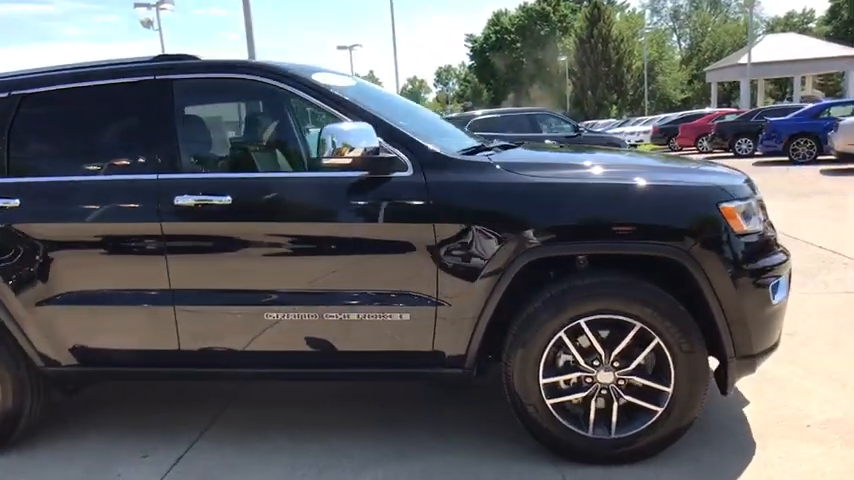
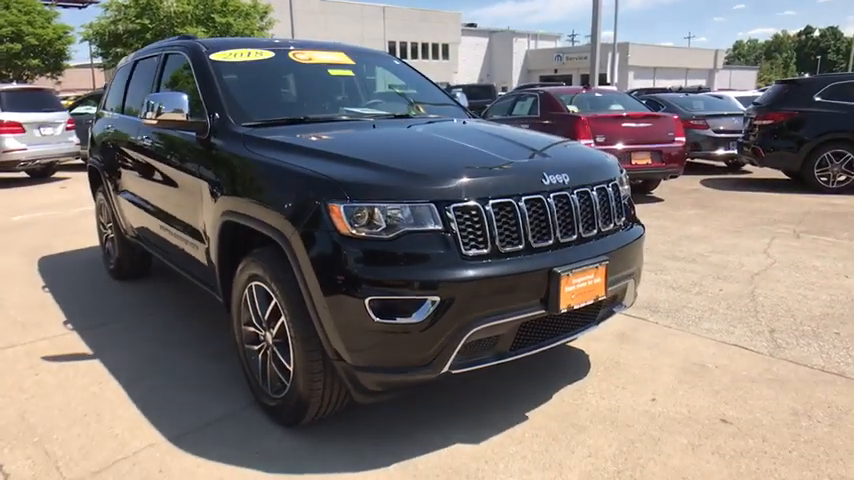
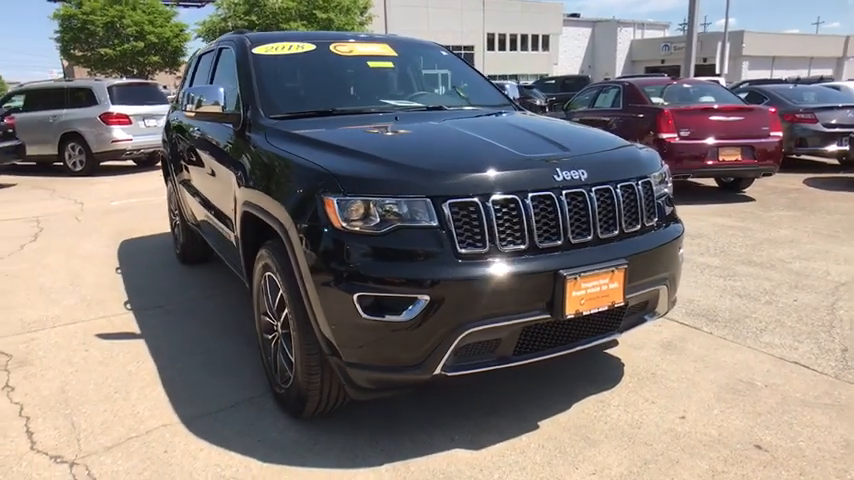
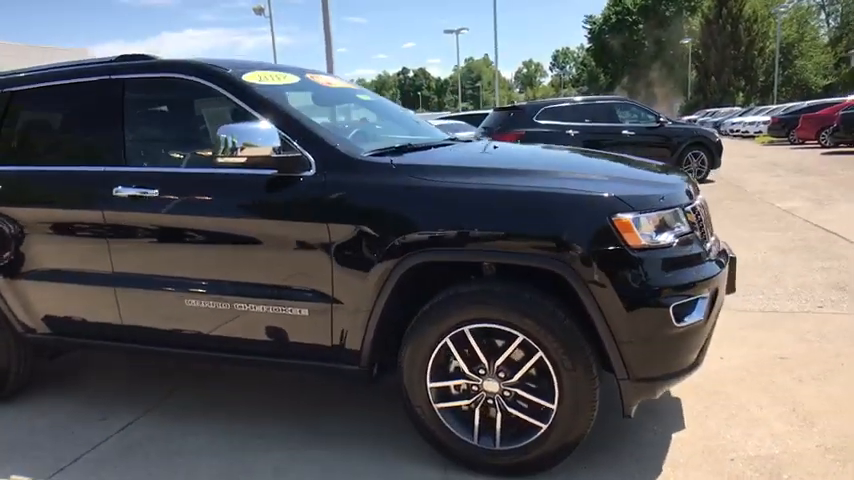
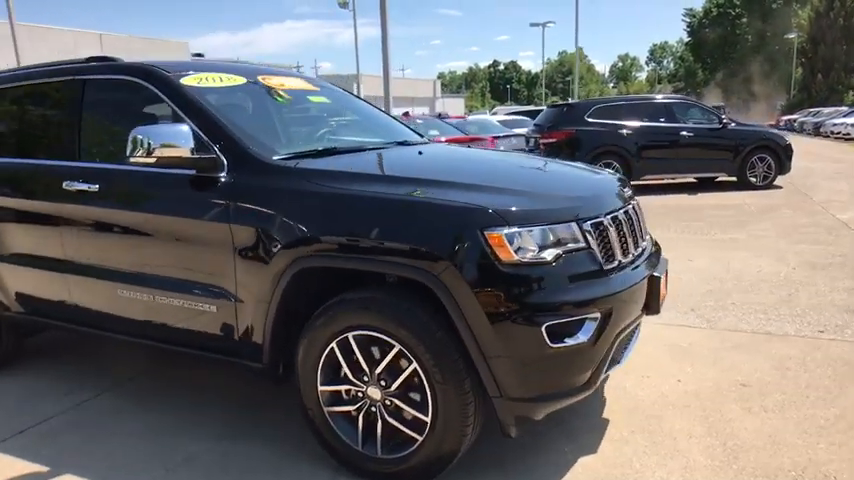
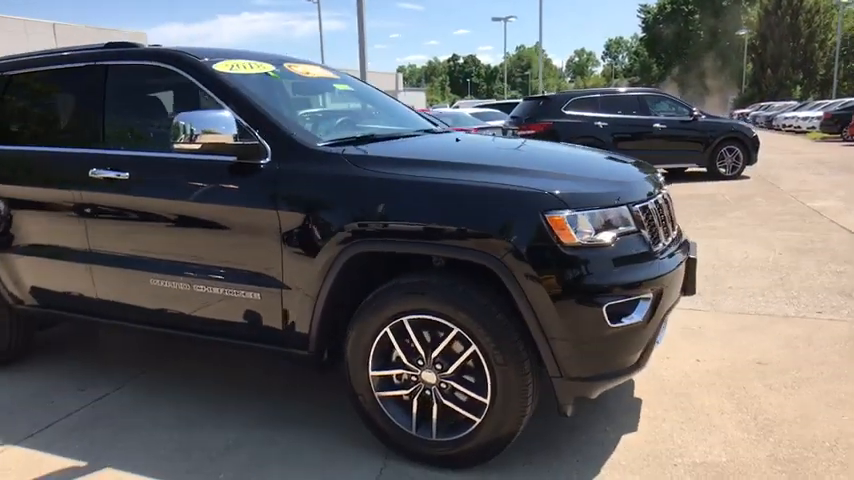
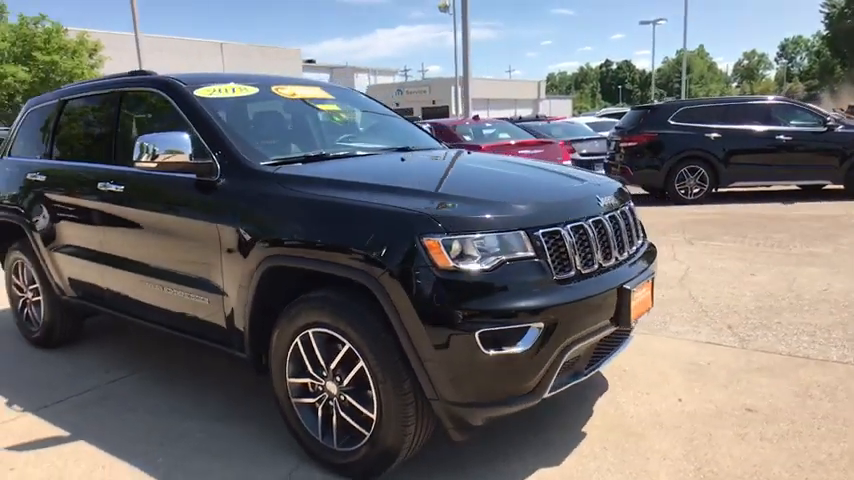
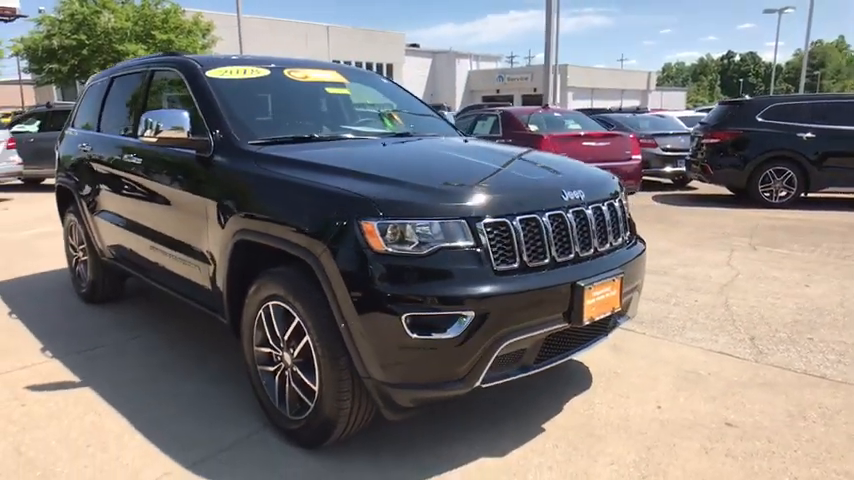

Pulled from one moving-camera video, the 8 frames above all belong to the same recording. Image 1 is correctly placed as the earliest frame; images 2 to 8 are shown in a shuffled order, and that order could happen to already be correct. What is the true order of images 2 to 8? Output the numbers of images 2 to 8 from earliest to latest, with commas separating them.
4, 6, 5, 7, 8, 2, 3
